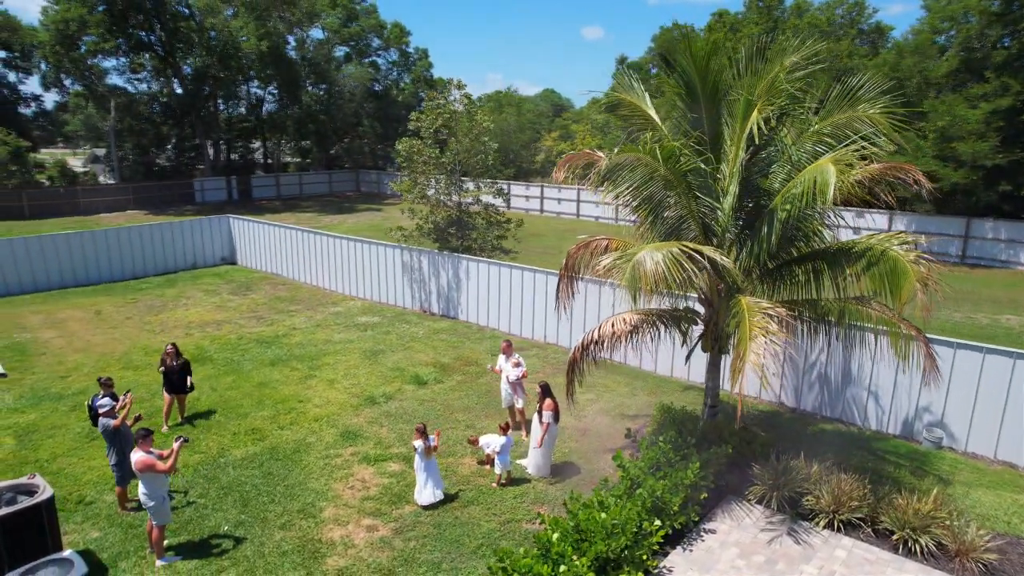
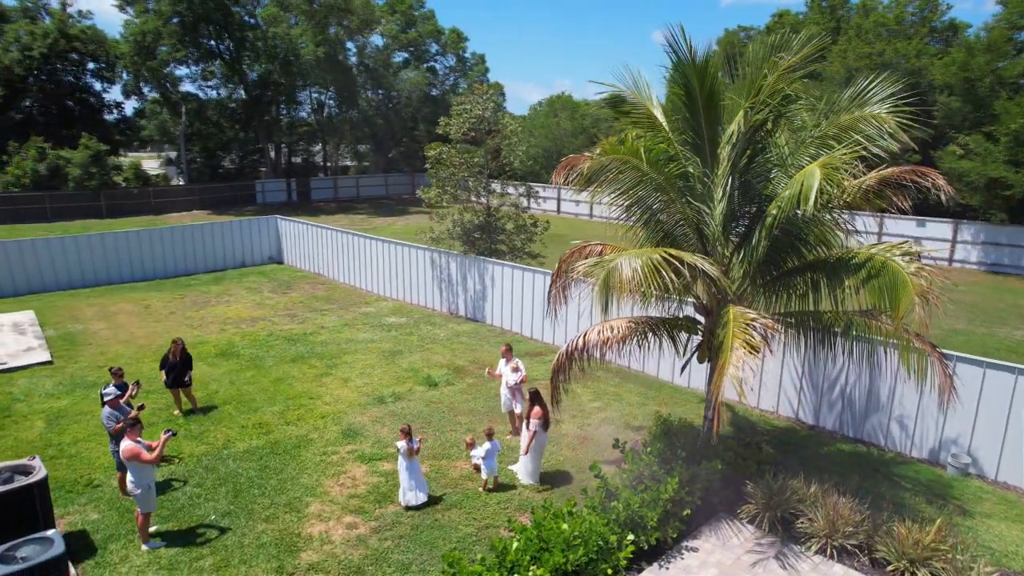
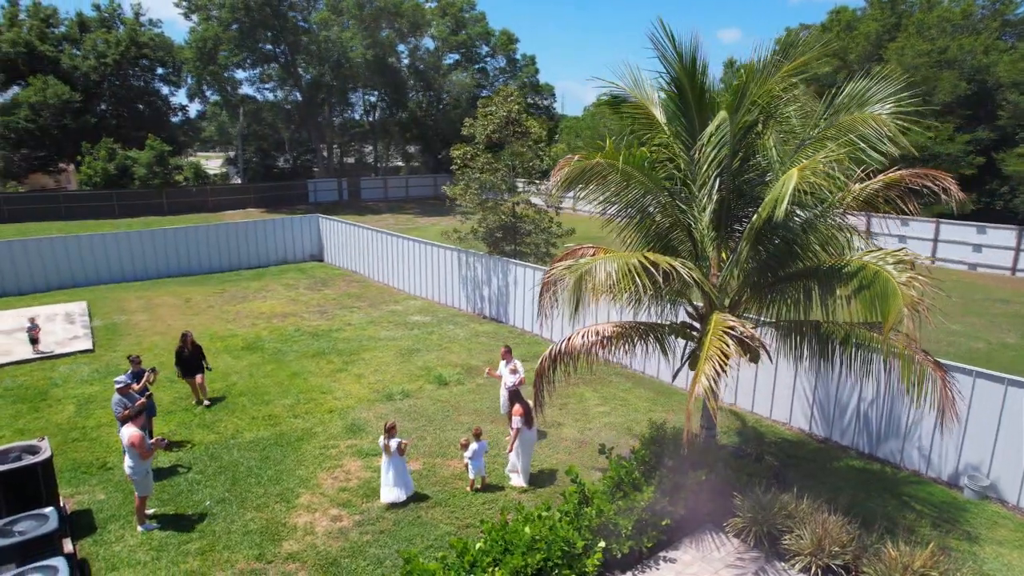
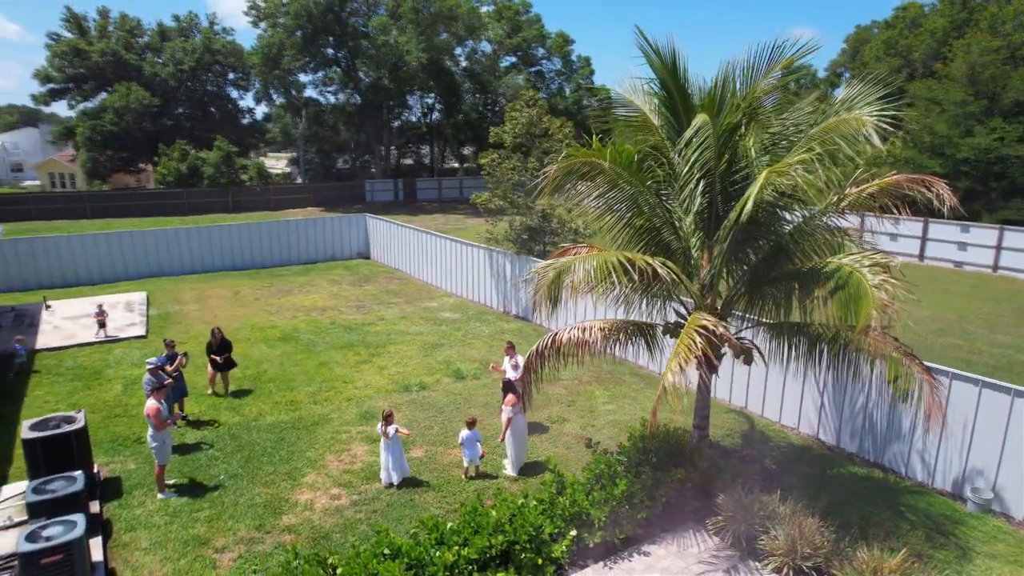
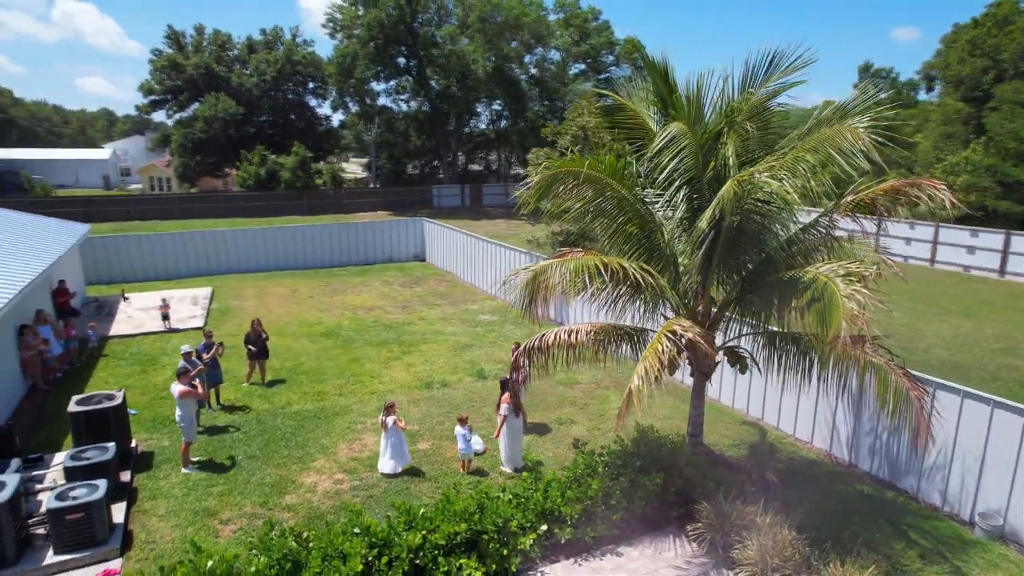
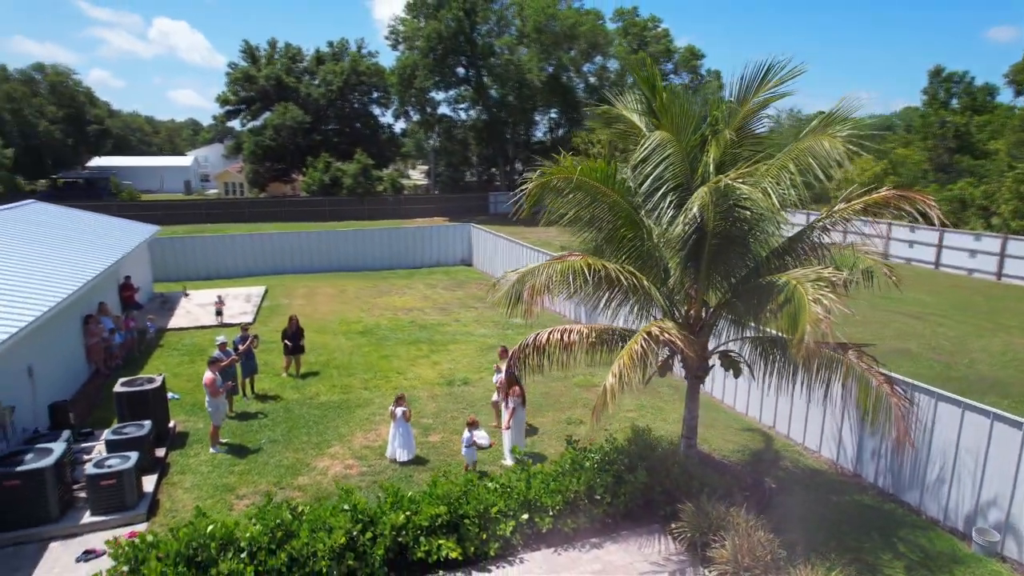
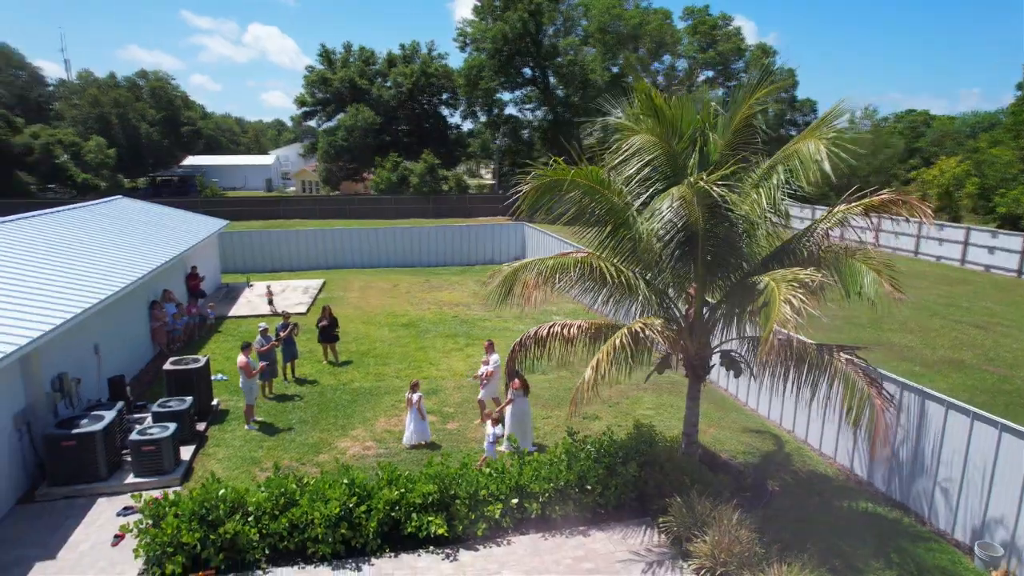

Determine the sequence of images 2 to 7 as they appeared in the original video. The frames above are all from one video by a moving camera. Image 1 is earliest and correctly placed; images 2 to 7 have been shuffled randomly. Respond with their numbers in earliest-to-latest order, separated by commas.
2, 3, 4, 5, 6, 7
